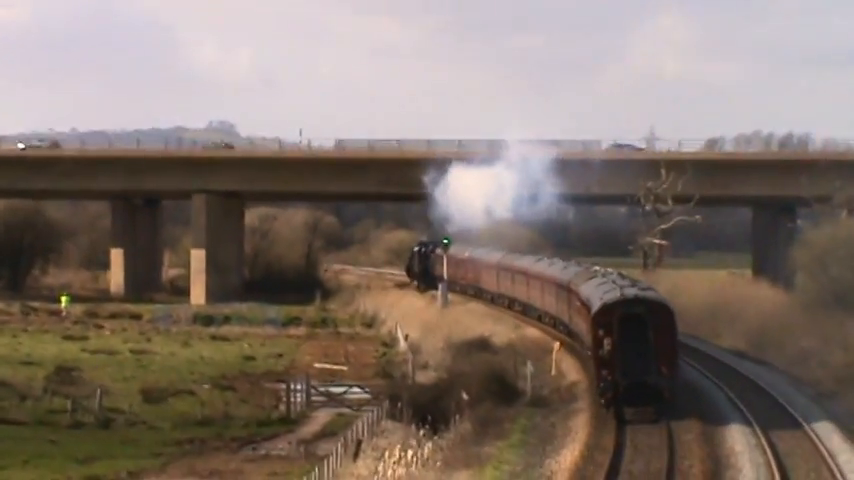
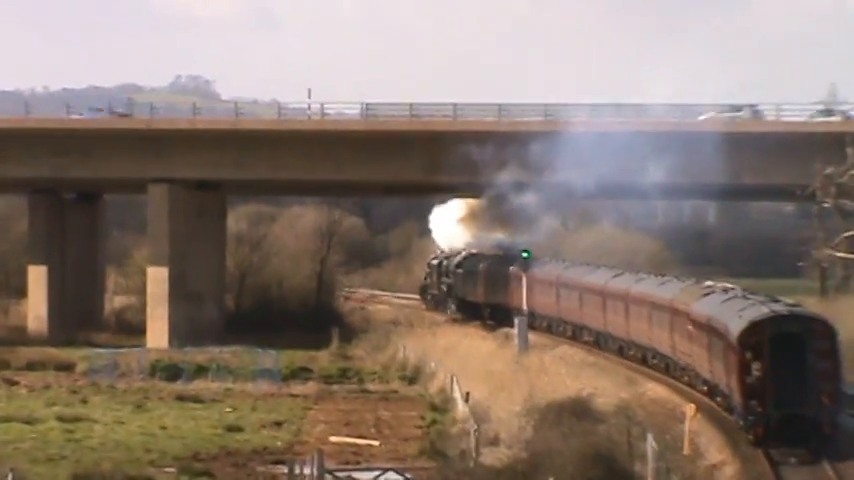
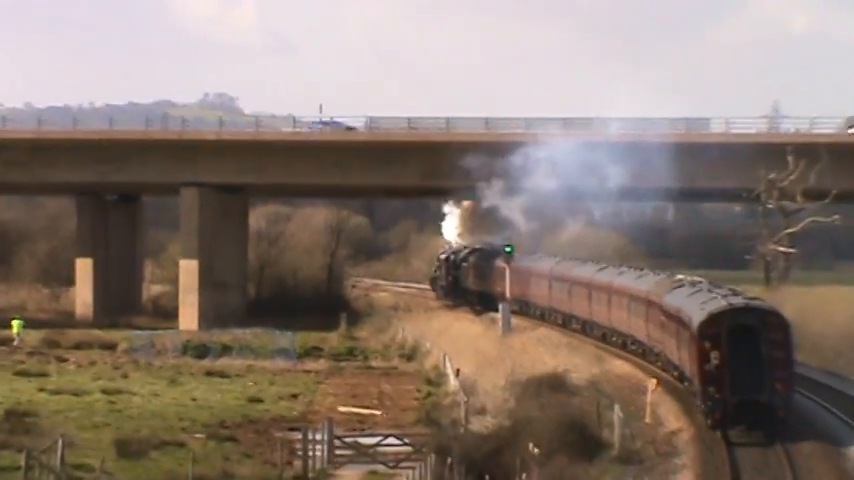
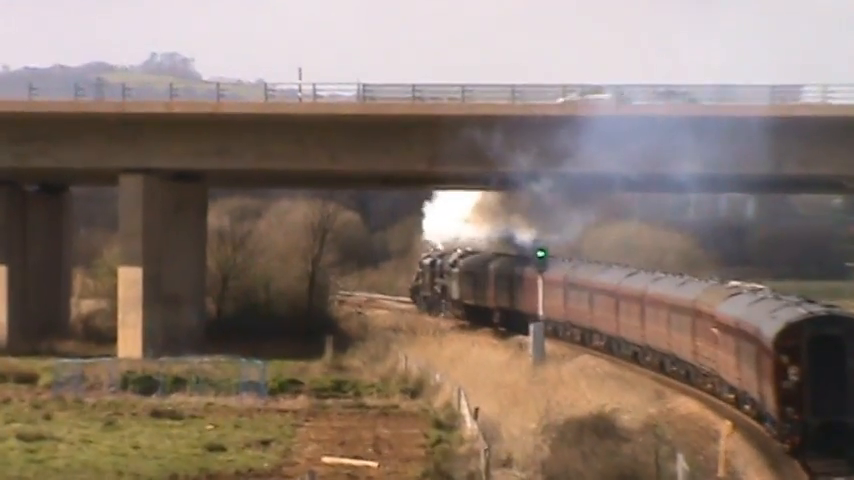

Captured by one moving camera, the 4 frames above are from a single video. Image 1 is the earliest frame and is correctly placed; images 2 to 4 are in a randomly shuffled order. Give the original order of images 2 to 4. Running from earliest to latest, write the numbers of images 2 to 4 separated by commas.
3, 2, 4
